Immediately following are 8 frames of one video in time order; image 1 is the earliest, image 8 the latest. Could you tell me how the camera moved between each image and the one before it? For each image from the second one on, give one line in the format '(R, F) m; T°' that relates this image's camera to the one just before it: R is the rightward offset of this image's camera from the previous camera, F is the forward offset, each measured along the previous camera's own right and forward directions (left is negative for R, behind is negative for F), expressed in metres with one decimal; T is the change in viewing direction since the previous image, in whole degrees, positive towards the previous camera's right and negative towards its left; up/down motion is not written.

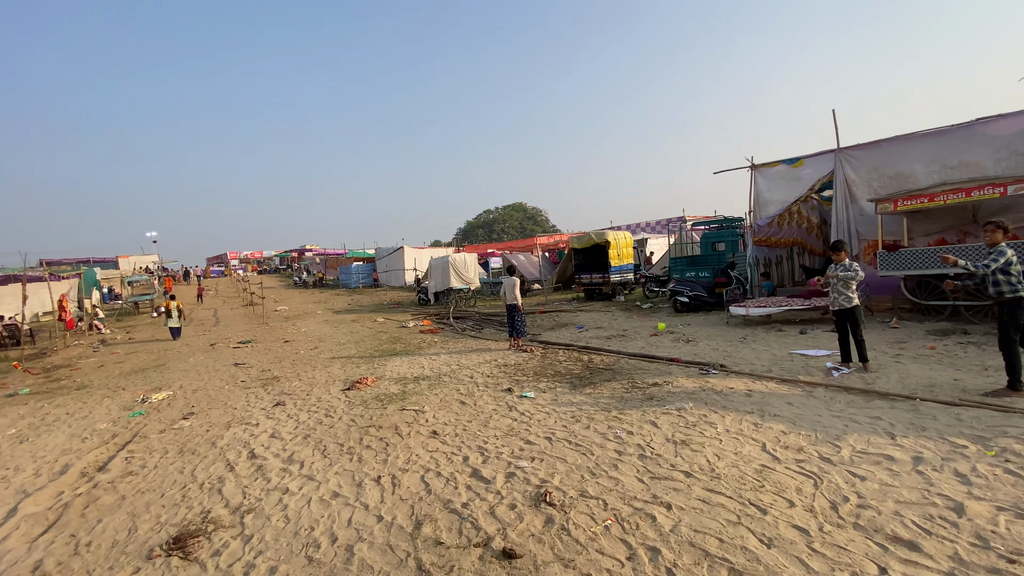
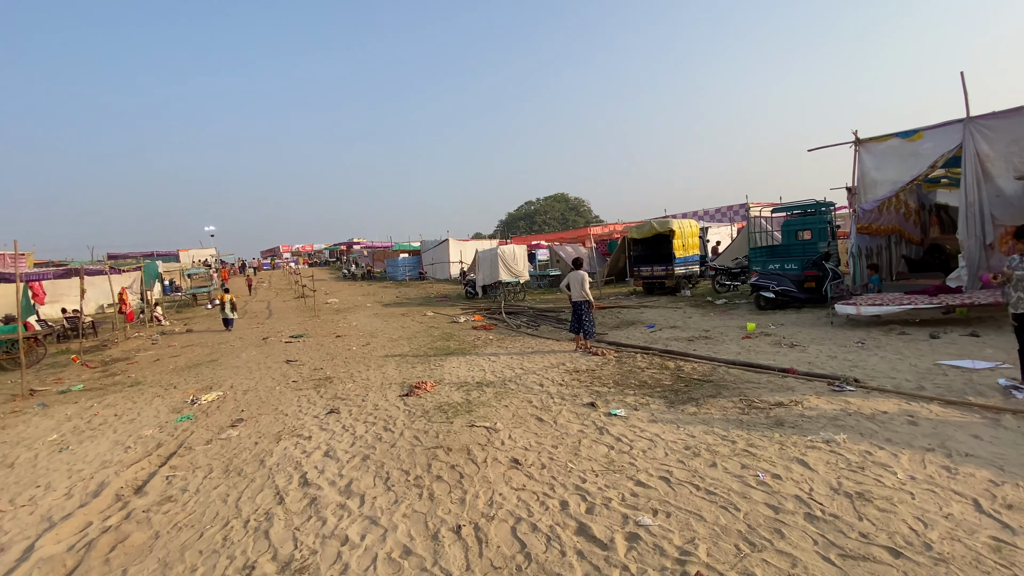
(-0.5, +1.0) m; -5°
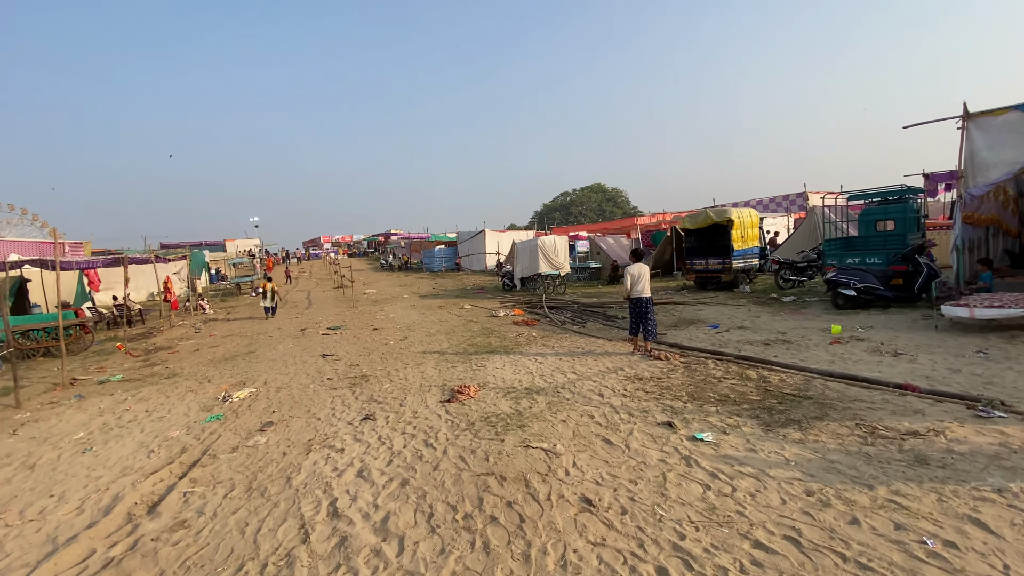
(-0.3, +0.8) m; -4°
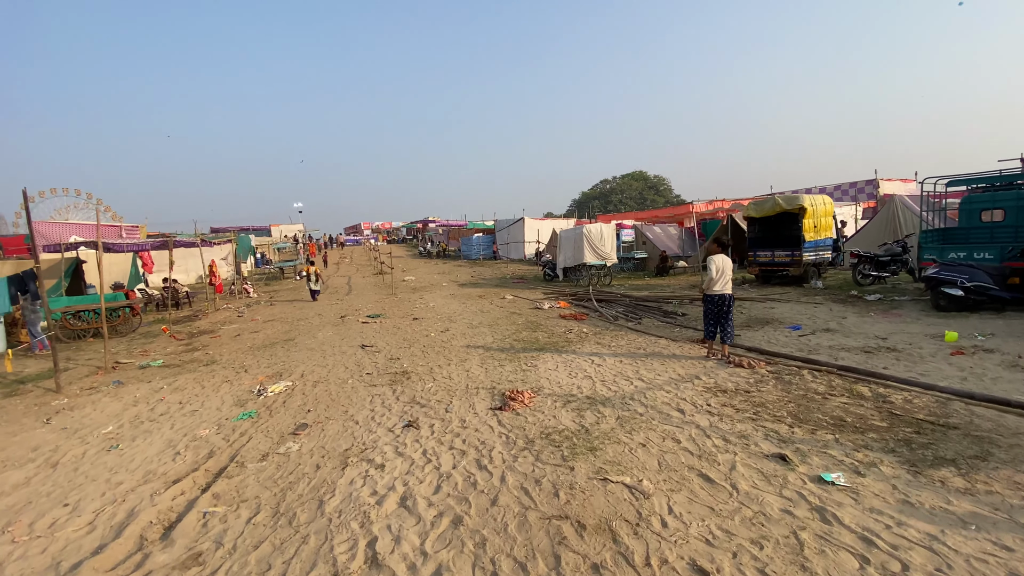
(-0.3, +0.8) m; -4°
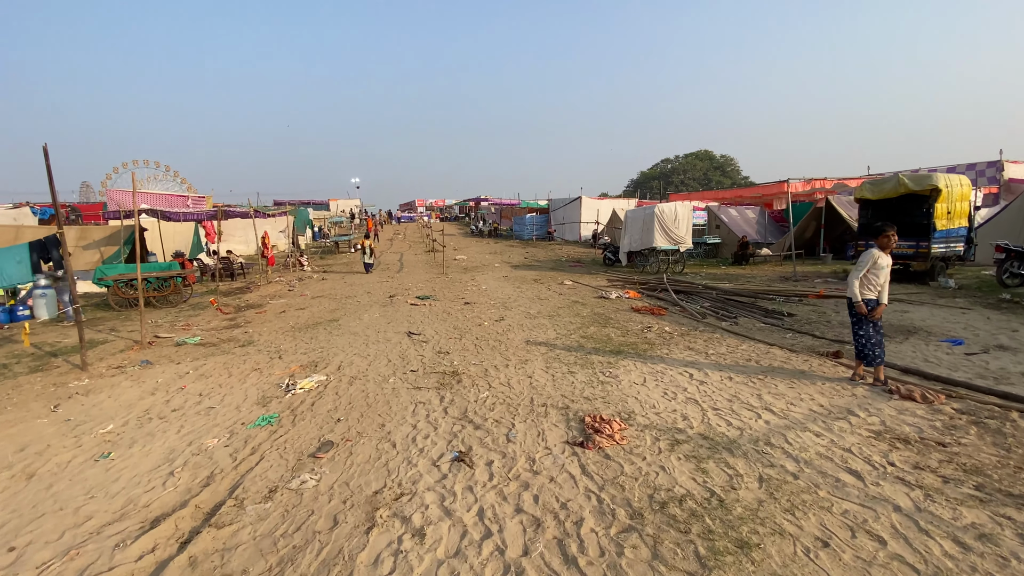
(-0.4, +1.5) m; -6°
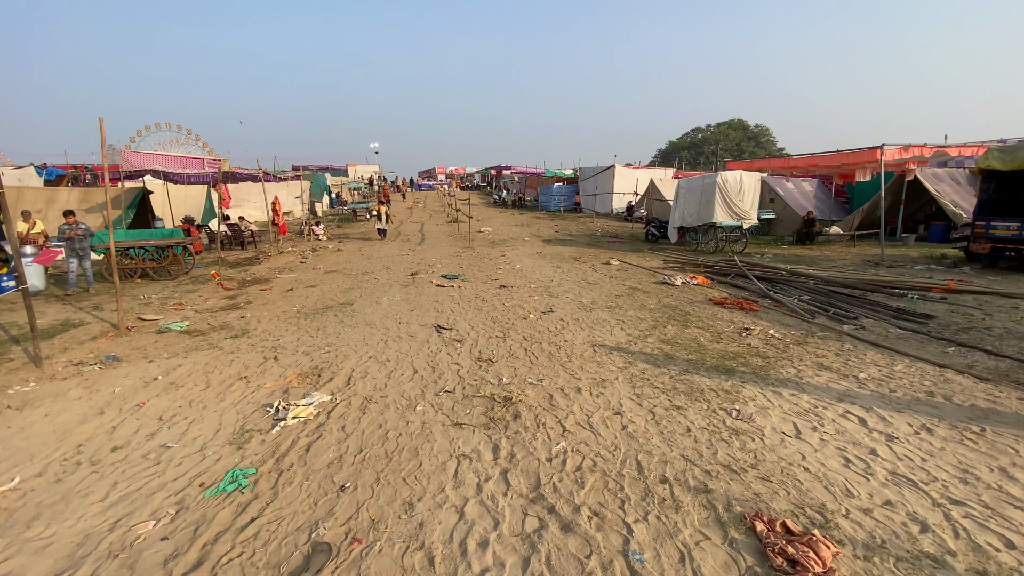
(-0.6, +1.9) m; -2°
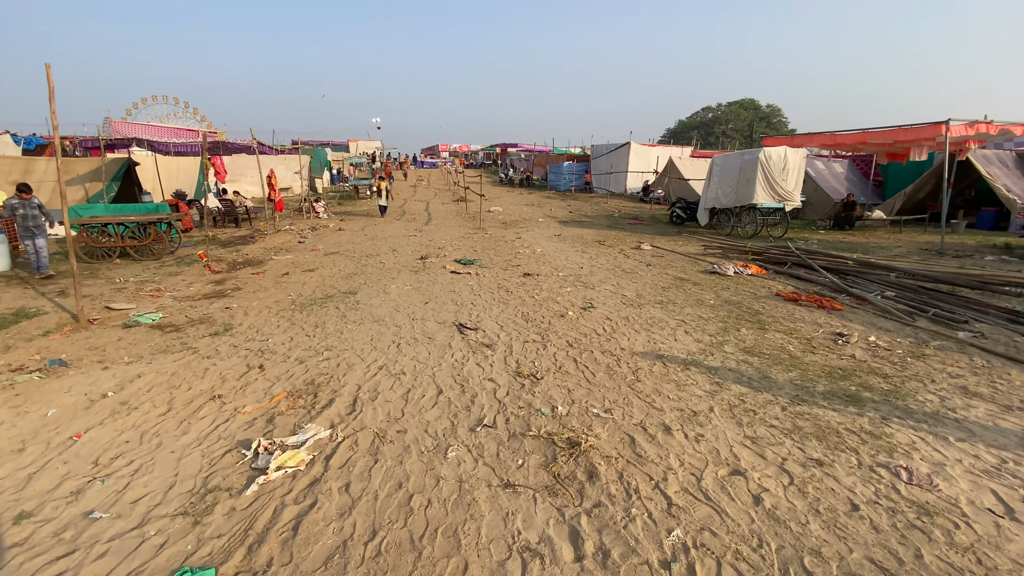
(-0.5, +1.3) m; 0°
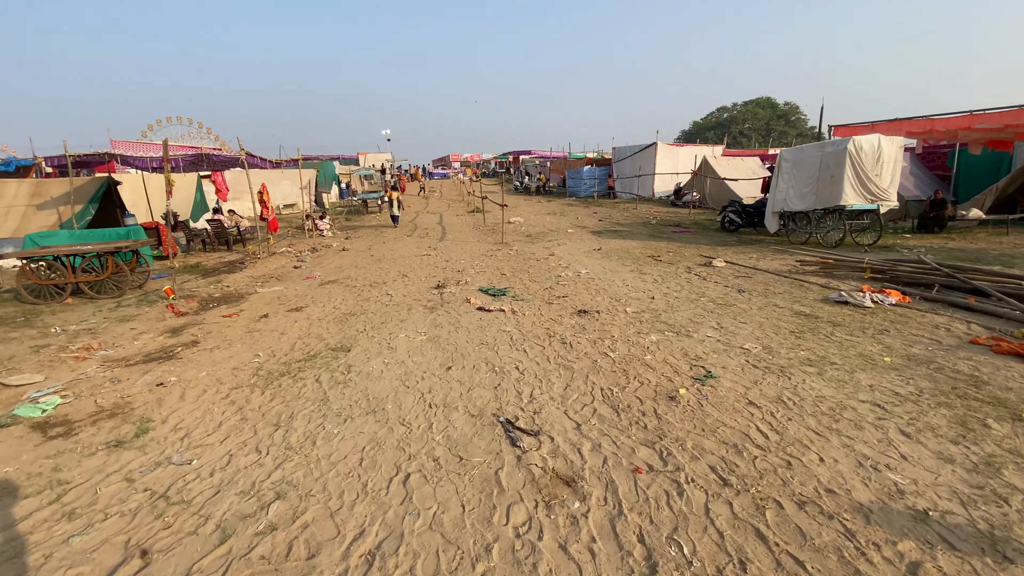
(-0.5, +2.3) m; -2°
